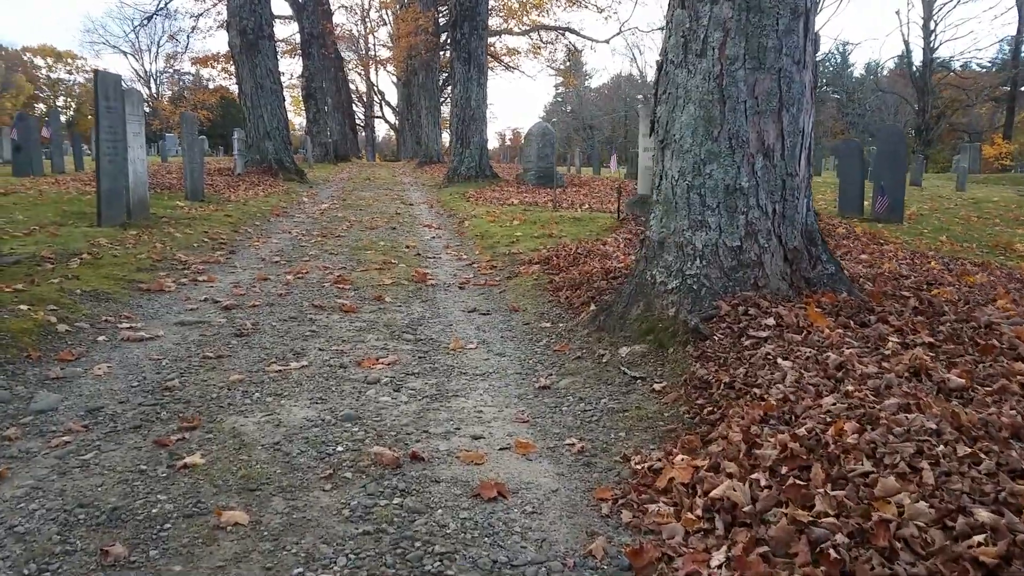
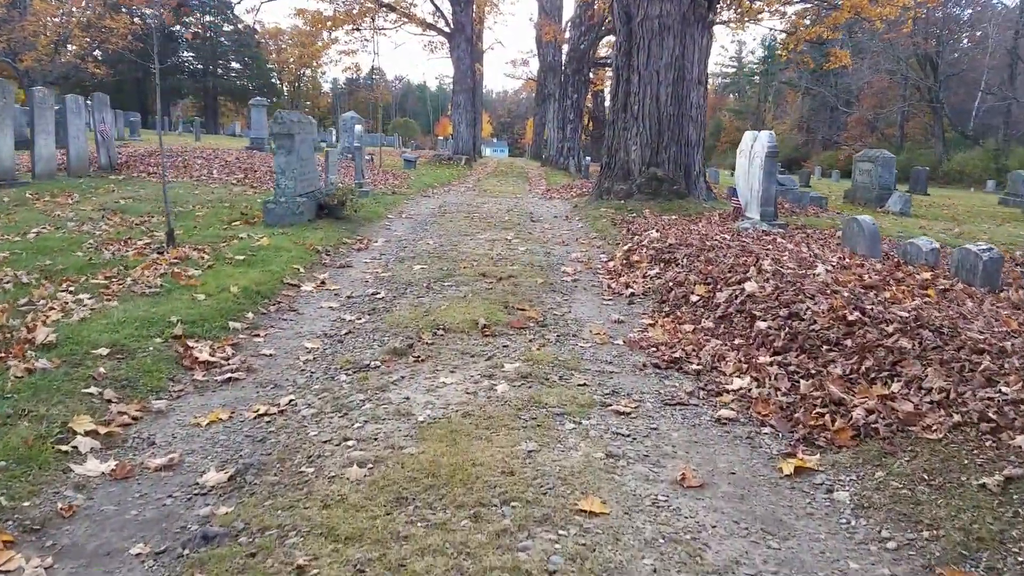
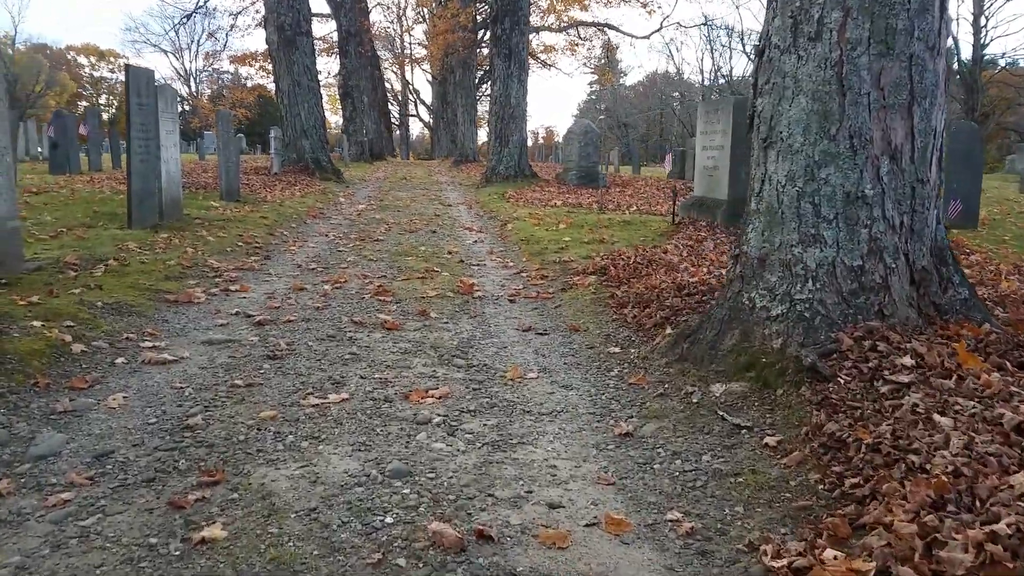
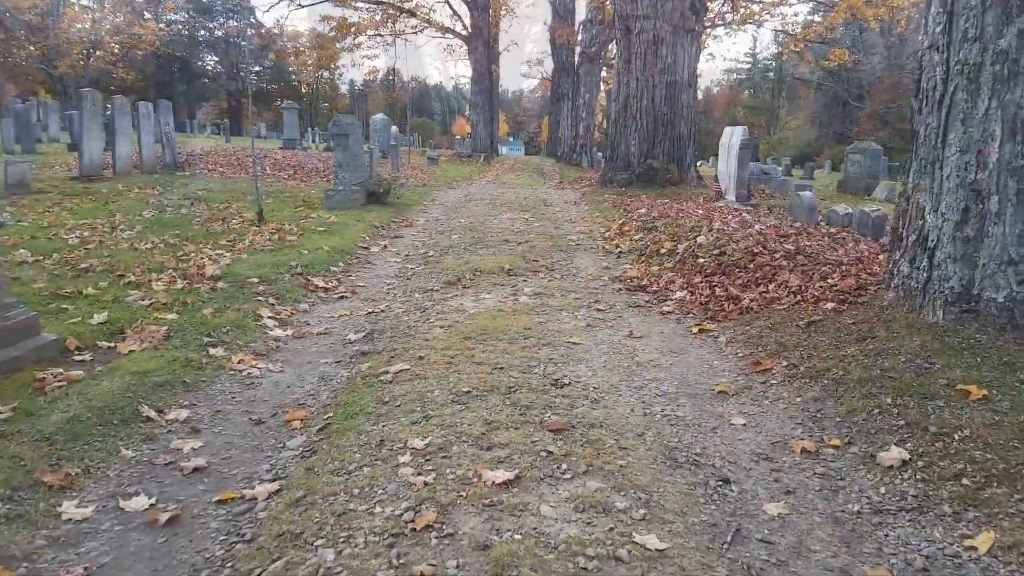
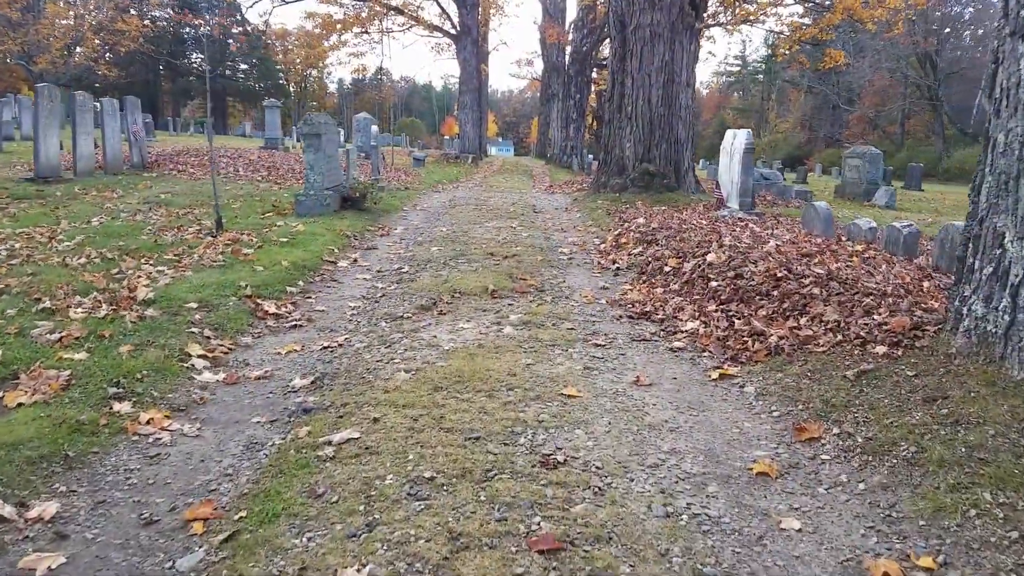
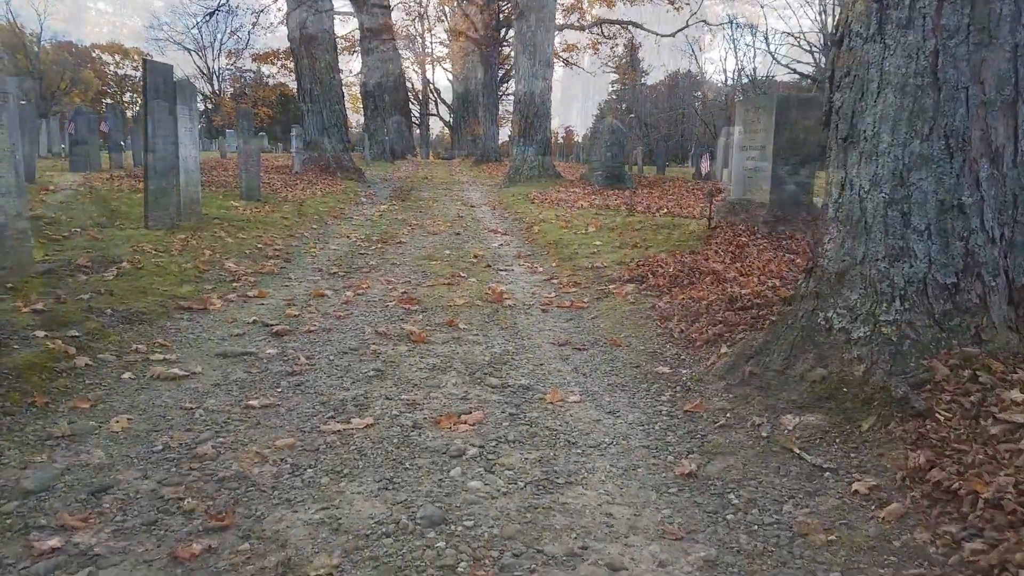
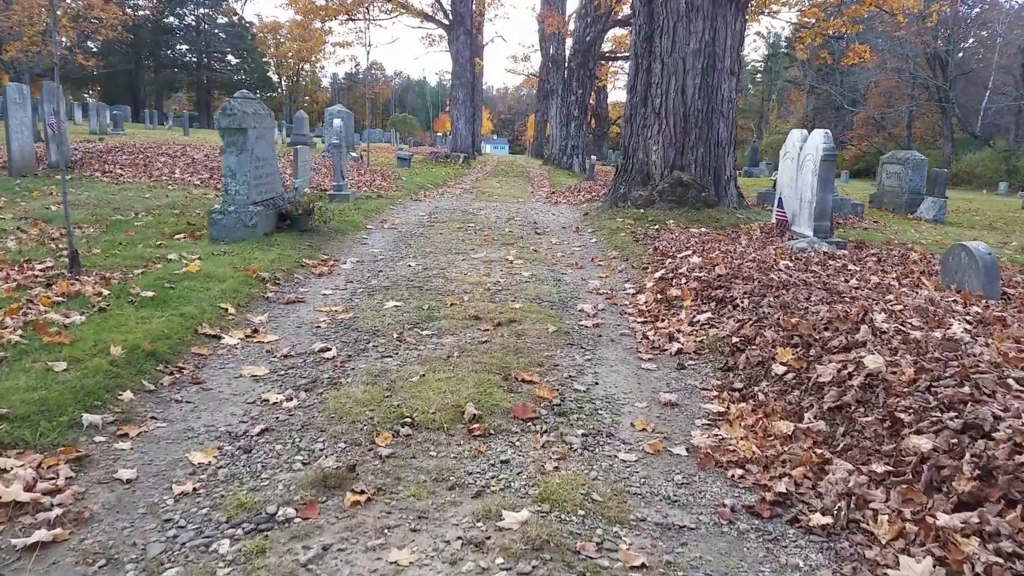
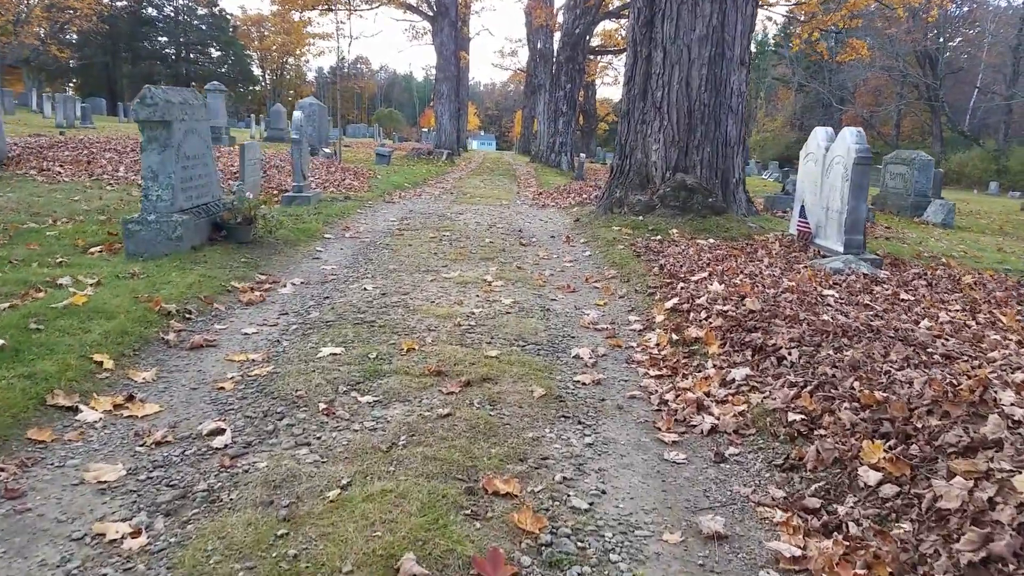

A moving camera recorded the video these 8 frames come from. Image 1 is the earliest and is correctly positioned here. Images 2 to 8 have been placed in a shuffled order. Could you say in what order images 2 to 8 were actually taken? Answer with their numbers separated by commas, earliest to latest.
3, 6, 4, 5, 2, 7, 8
